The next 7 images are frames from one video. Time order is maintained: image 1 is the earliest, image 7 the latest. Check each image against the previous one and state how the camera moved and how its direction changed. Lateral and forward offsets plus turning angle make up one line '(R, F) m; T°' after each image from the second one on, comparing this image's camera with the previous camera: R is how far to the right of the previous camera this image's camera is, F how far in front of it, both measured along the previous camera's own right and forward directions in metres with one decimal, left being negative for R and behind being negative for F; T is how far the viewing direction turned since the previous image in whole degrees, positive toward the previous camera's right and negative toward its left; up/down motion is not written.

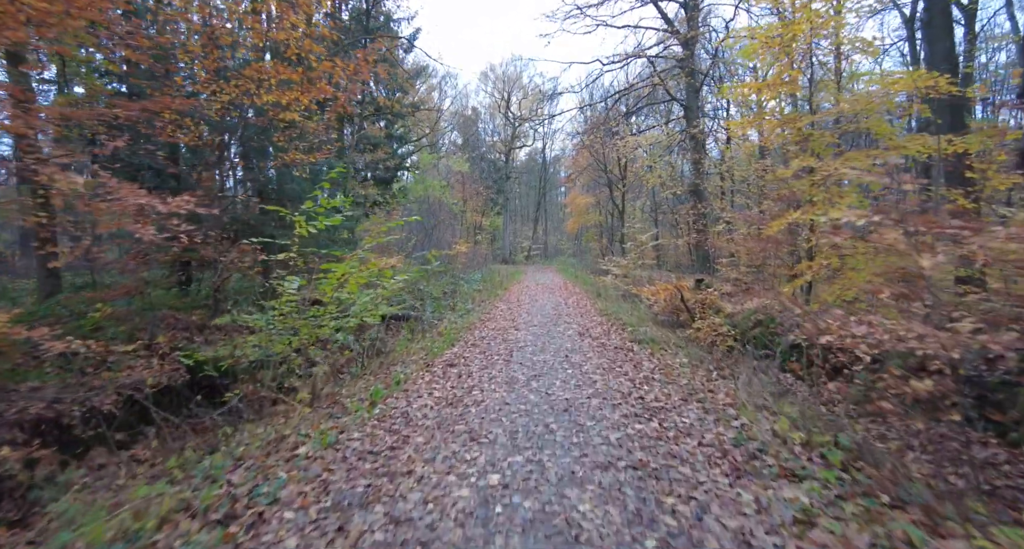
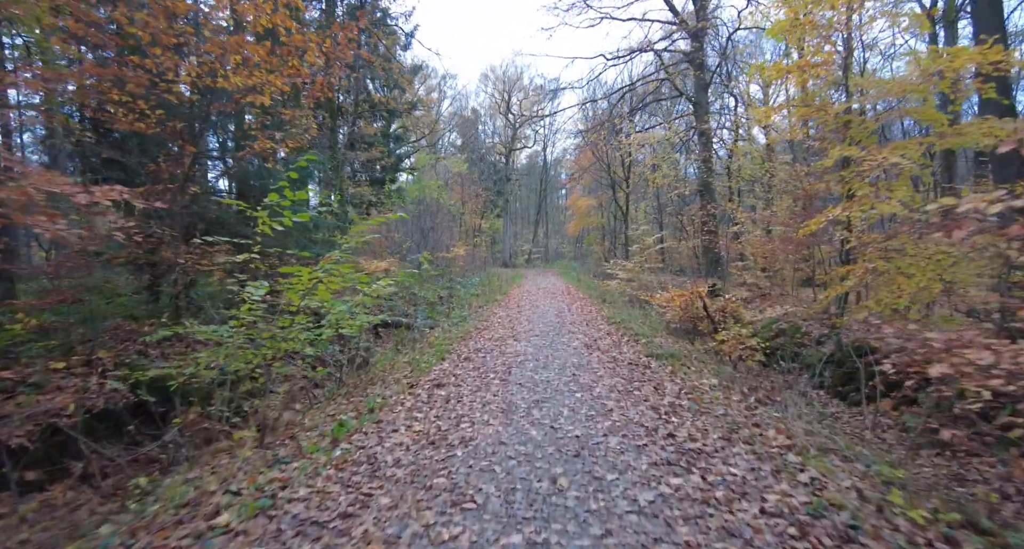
(0.0, +0.9) m; 0°
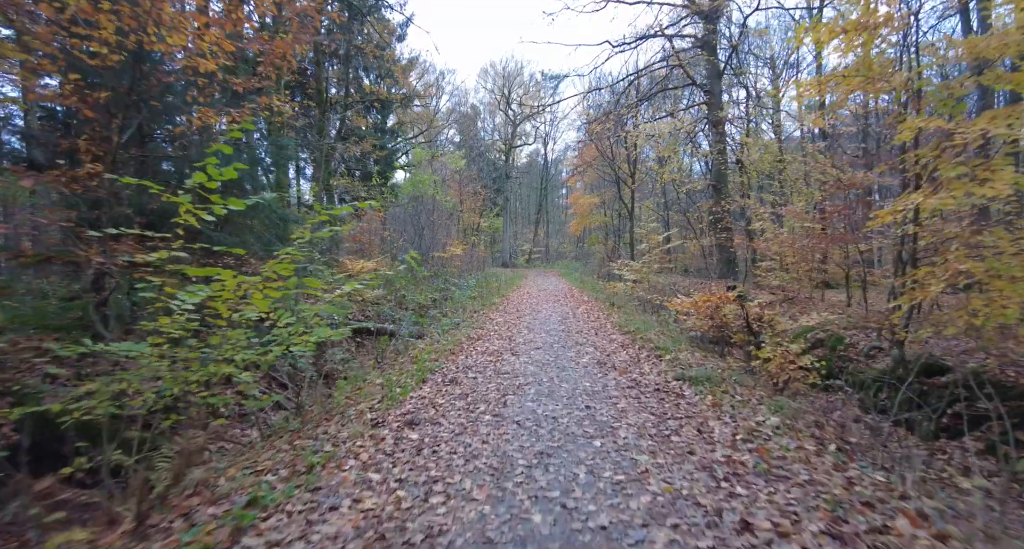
(0.0, +1.3) m; 0°
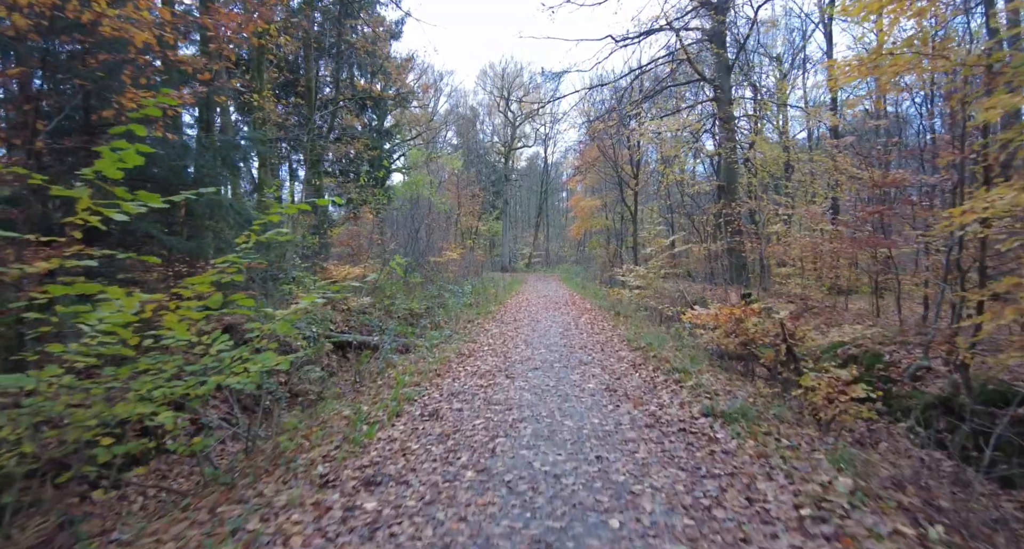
(+0.1, +0.9) m; 0°
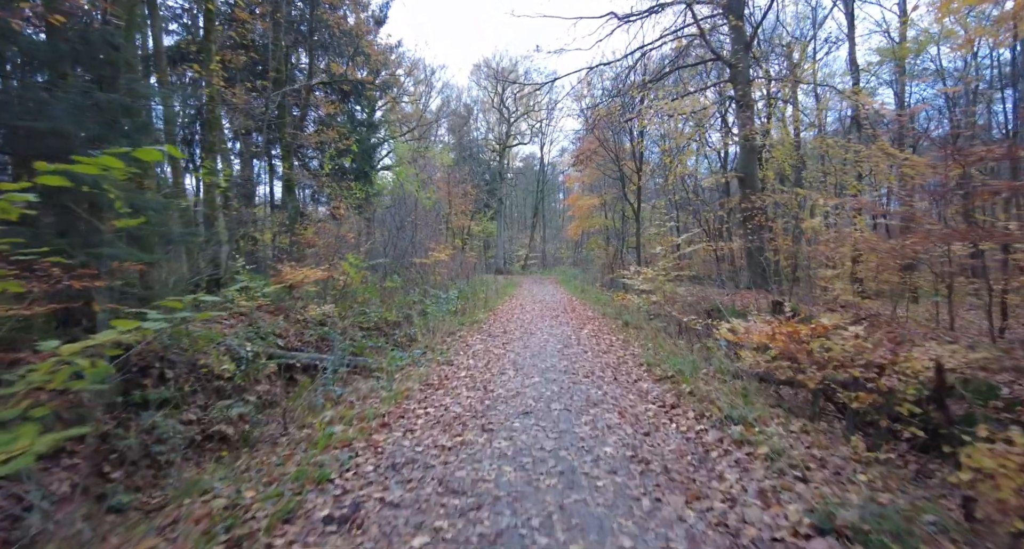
(+0.2, +1.9) m; 0°
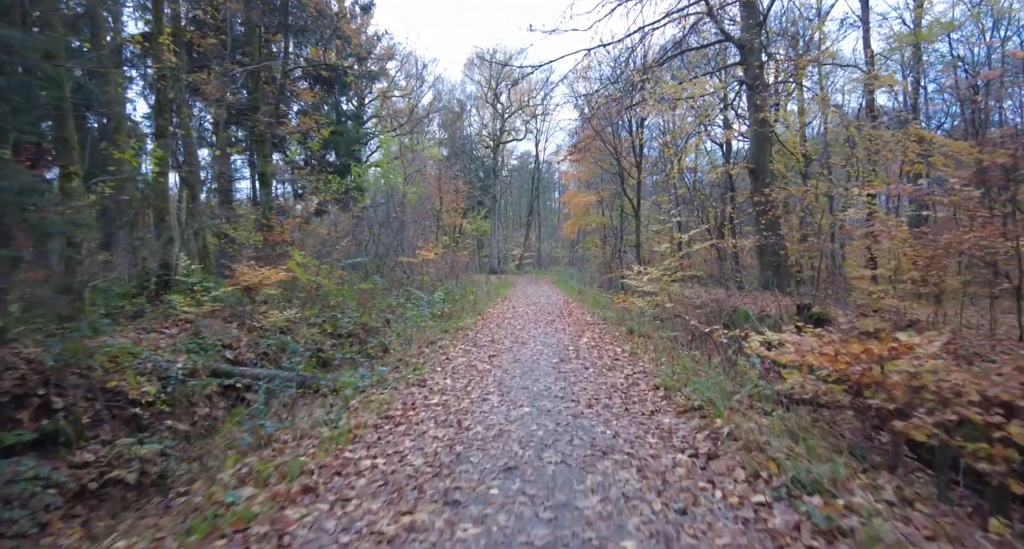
(+0.1, +1.3) m; +1°
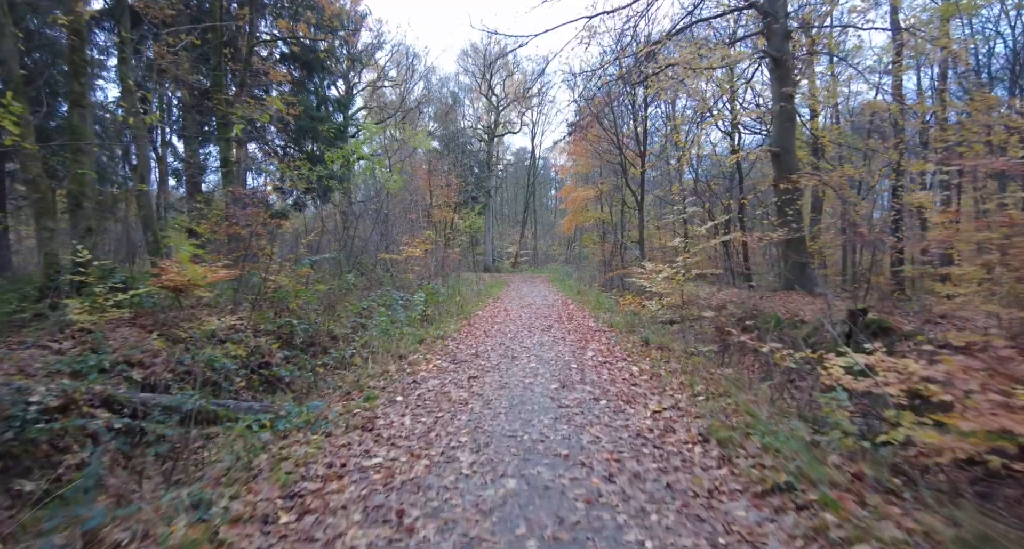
(+0.1, +1.7) m; +1°
